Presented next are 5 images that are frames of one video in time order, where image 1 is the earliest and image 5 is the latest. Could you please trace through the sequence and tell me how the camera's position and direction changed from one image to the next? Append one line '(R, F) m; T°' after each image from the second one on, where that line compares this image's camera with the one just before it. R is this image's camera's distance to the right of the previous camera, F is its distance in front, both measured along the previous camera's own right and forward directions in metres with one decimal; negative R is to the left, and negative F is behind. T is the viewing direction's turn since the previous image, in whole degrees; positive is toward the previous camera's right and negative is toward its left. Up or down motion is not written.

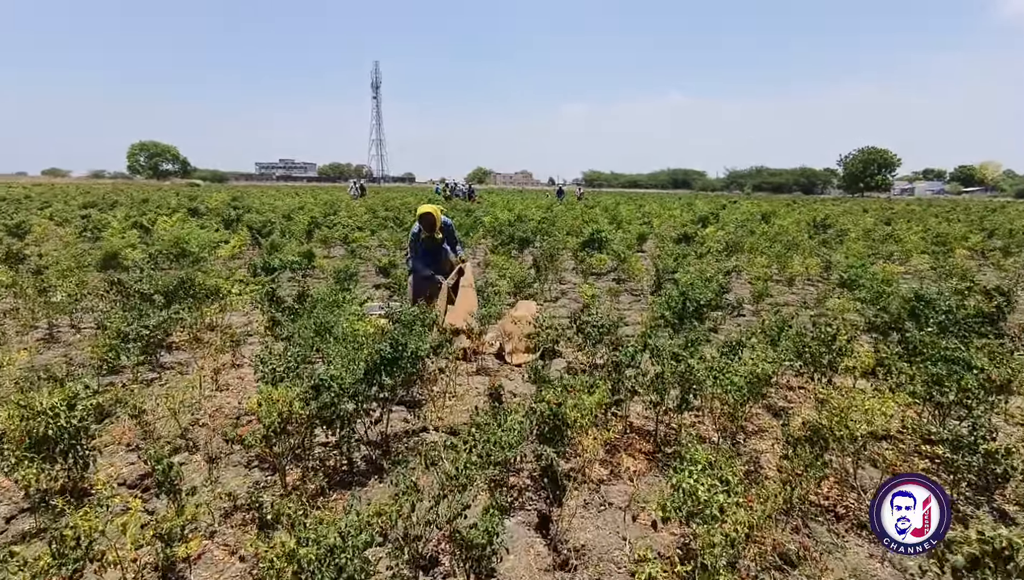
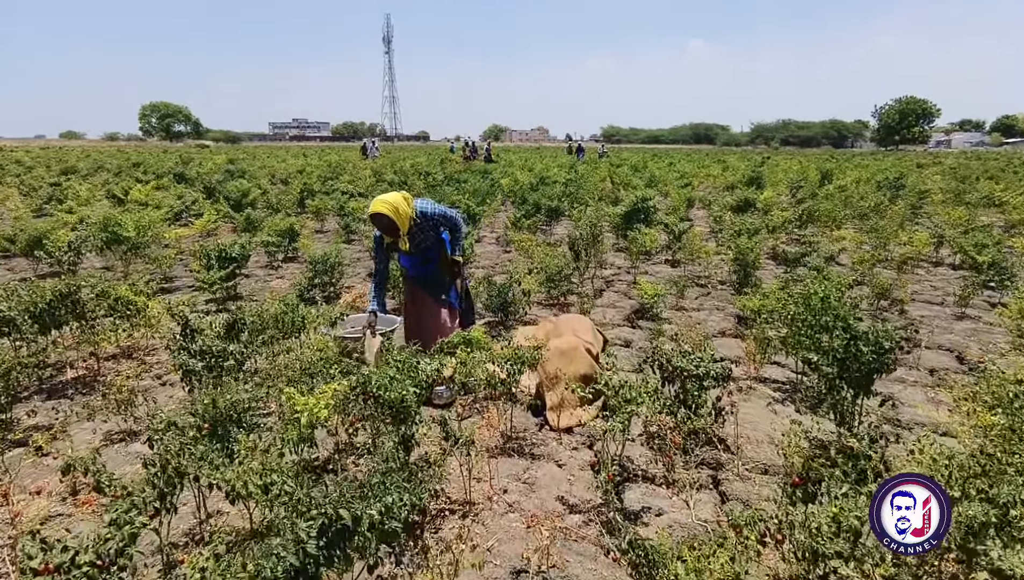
(-0.2, +2.7) m; -2°
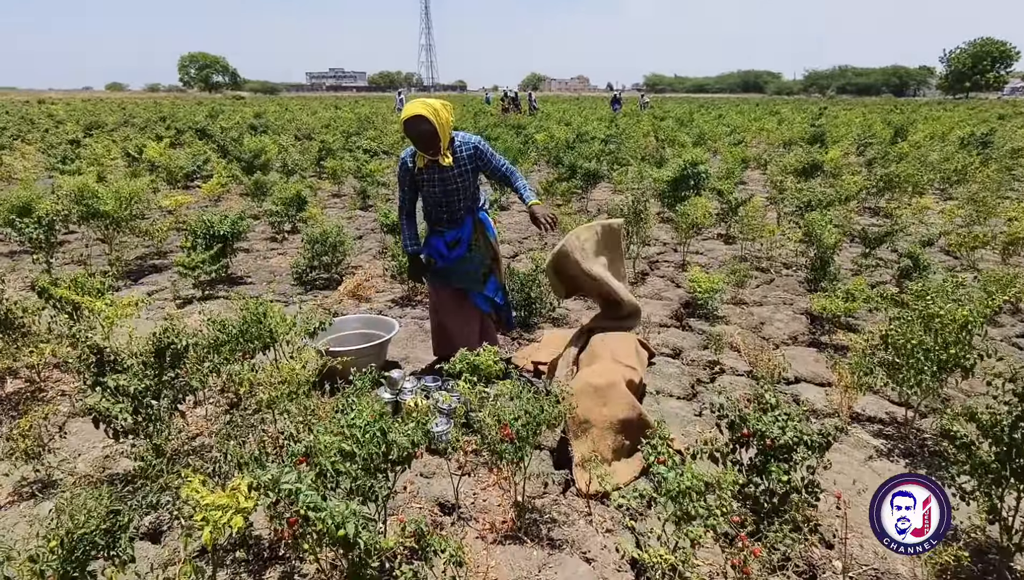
(+0.1, +1.2) m; -3°
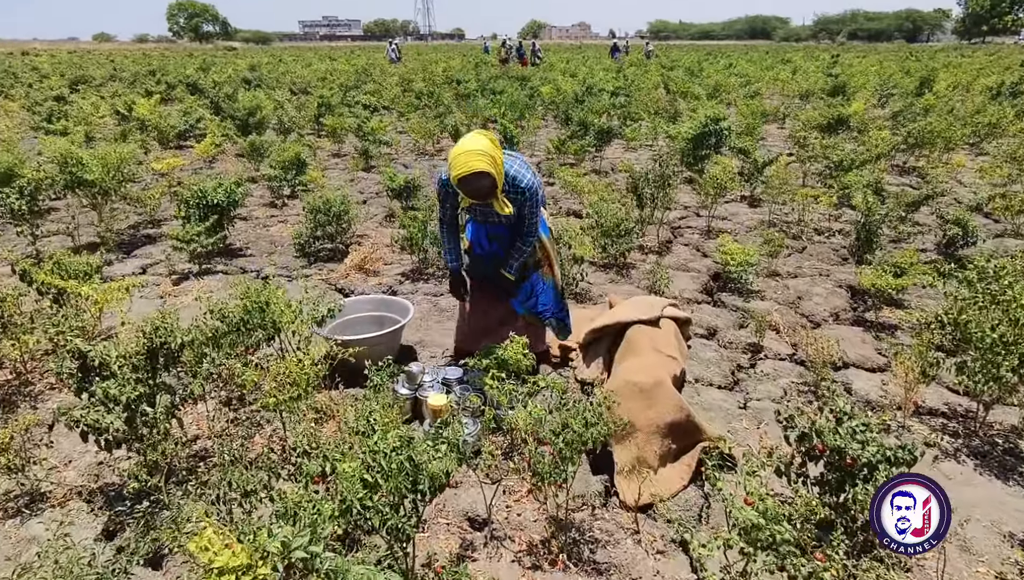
(-0.2, +0.4) m; 0°
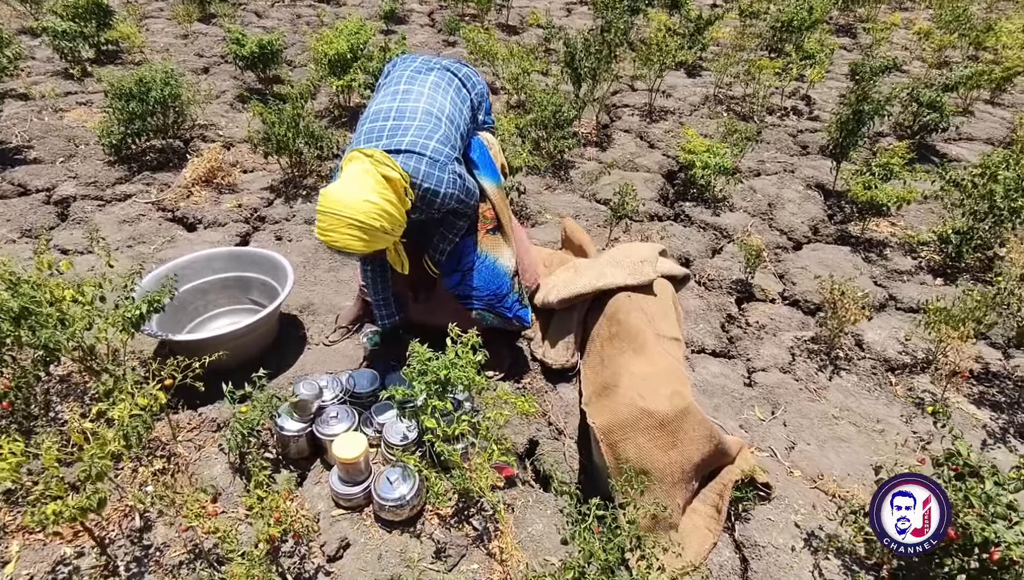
(-0.2, +1.4) m; +11°
